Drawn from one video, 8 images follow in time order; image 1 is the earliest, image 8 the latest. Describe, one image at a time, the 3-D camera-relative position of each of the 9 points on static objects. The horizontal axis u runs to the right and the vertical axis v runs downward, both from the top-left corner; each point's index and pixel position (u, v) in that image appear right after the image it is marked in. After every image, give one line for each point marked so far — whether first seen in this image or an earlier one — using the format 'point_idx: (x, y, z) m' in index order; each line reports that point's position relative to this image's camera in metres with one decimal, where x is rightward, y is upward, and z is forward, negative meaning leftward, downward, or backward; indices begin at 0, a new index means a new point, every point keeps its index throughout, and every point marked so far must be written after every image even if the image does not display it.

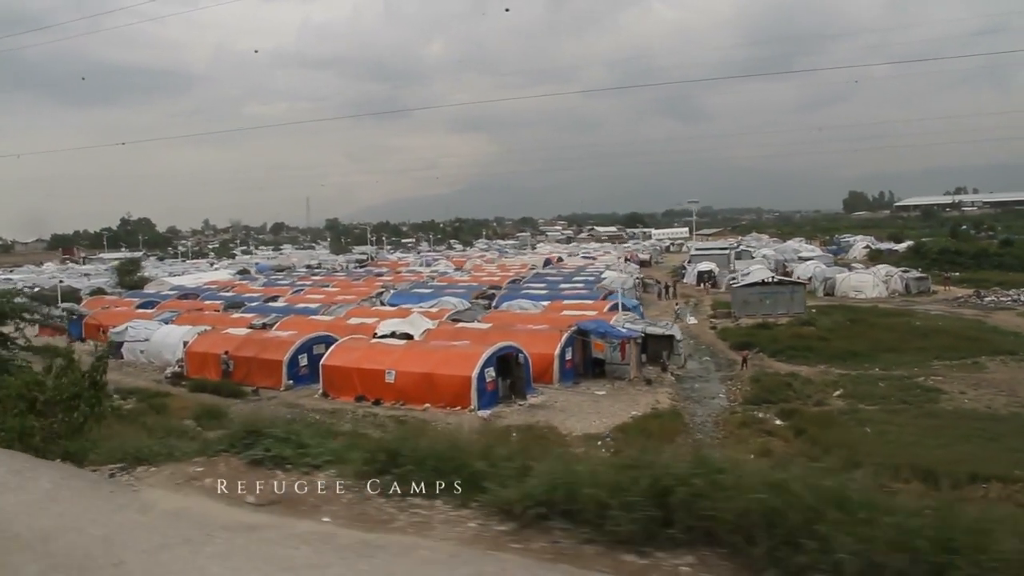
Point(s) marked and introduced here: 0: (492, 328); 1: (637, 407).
0: (-0.4, -0.8, +16.2) m
1: (+2.1, -1.9, +13.2) m
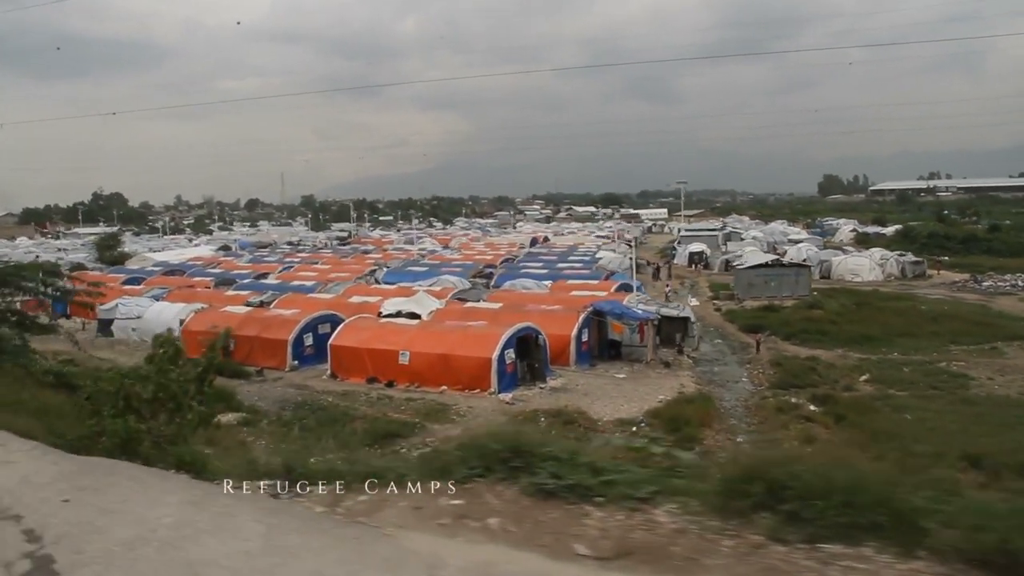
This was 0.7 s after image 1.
0: (-0.2, -0.4, +15.7) m
1: (+2.4, -1.6, +12.8) m
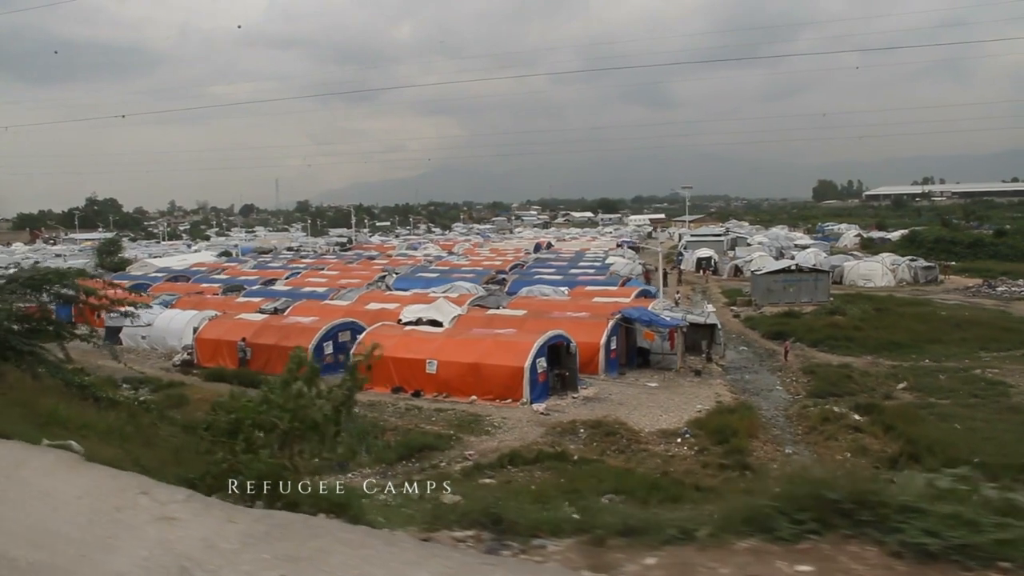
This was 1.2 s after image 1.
0: (+0.3, -0.5, +15.4) m
1: (+2.9, -1.7, +12.5) m
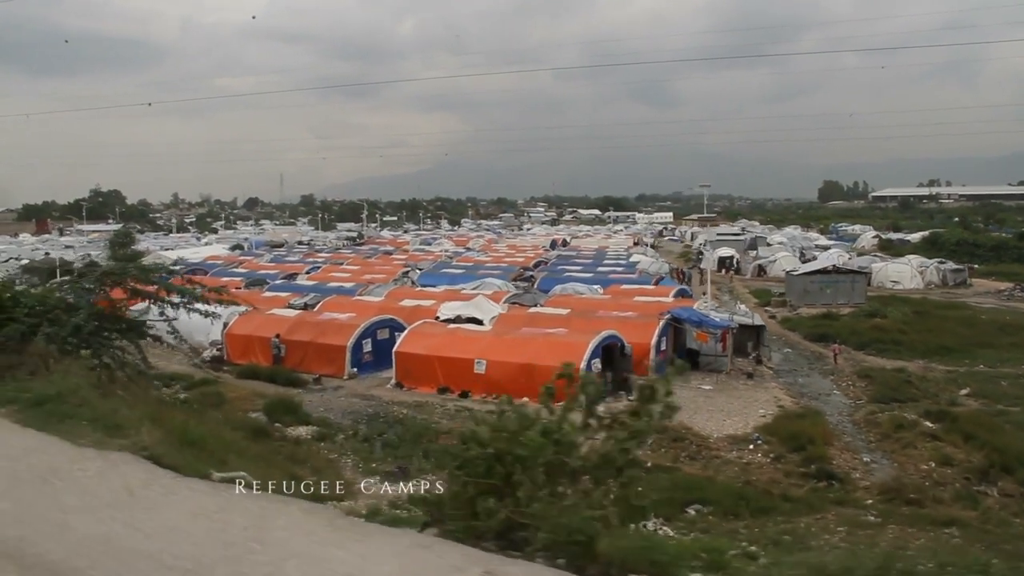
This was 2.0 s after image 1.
0: (+1.1, -0.5, +14.9) m
1: (+3.7, -1.7, +12.1) m
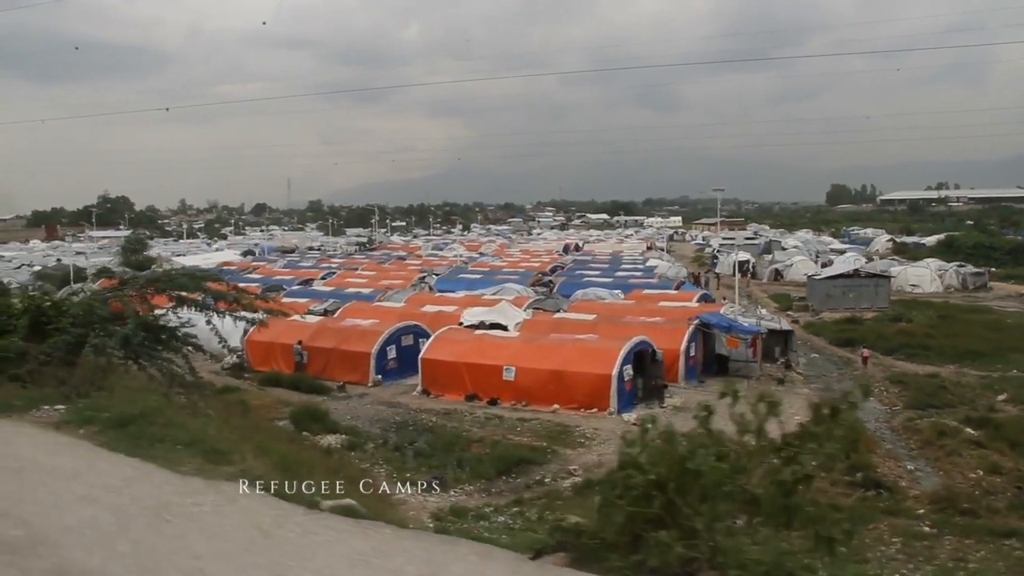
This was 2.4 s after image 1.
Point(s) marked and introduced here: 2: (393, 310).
0: (+1.6, -0.6, +14.8) m
1: (+4.1, -1.8, +11.9) m
2: (-2.5, -0.5, +17.0) m
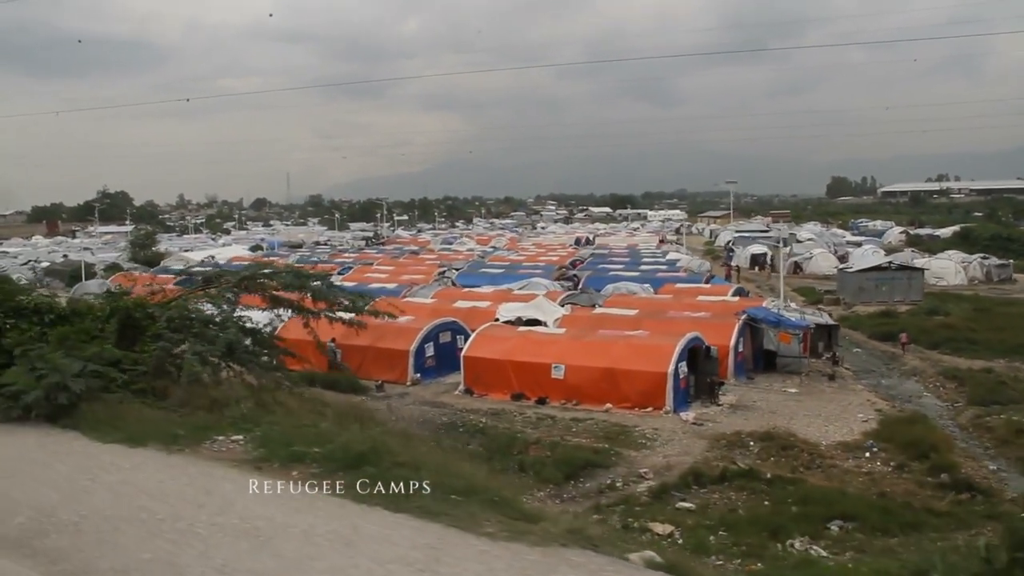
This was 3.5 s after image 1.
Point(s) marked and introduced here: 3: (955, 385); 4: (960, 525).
0: (+2.3, -0.5, +14.4) m
1: (+4.9, -1.7, +11.5) m
2: (-1.8, -0.4, +16.6) m
3: (+7.0, -1.5, +12.9) m
4: (+4.1, -2.2, +7.5) m
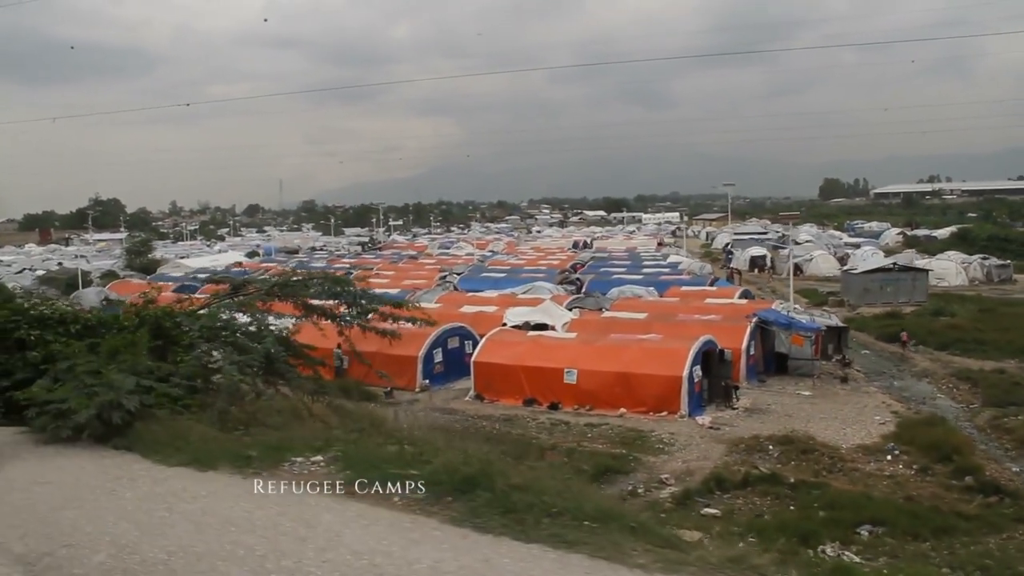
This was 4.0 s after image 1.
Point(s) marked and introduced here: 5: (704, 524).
0: (+2.4, -0.5, +14.2) m
1: (+5.0, -1.7, +11.4) m
2: (-1.7, -0.5, +16.5) m
3: (+7.2, -1.5, +12.8) m
4: (+4.4, -2.2, +7.4) m
5: (+1.8, -2.2, +7.5) m
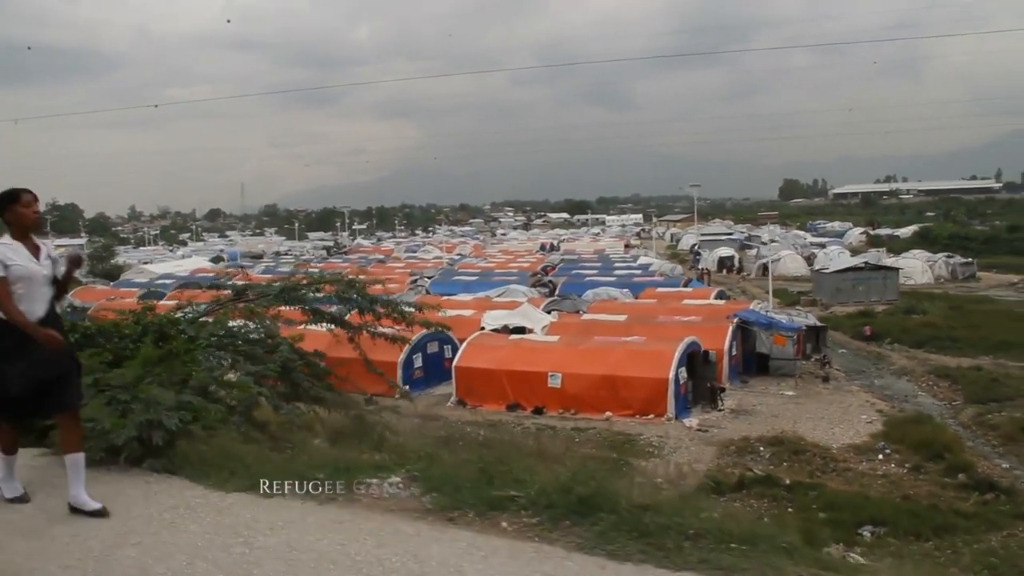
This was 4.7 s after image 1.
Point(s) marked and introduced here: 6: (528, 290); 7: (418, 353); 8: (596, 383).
0: (+2.1, -0.6, +14.1) m
1: (+4.8, -1.7, +11.4) m
2: (-2.1, -0.5, +16.1) m
3: (+6.9, -1.5, +12.9) m
4: (+4.3, -2.2, +7.4) m
5: (+1.7, -2.2, +7.4) m
6: (+0.4, -0.1, +19.7) m
7: (-1.6, -1.1, +13.5) m
8: (+1.2, -1.3, +11.4) m
